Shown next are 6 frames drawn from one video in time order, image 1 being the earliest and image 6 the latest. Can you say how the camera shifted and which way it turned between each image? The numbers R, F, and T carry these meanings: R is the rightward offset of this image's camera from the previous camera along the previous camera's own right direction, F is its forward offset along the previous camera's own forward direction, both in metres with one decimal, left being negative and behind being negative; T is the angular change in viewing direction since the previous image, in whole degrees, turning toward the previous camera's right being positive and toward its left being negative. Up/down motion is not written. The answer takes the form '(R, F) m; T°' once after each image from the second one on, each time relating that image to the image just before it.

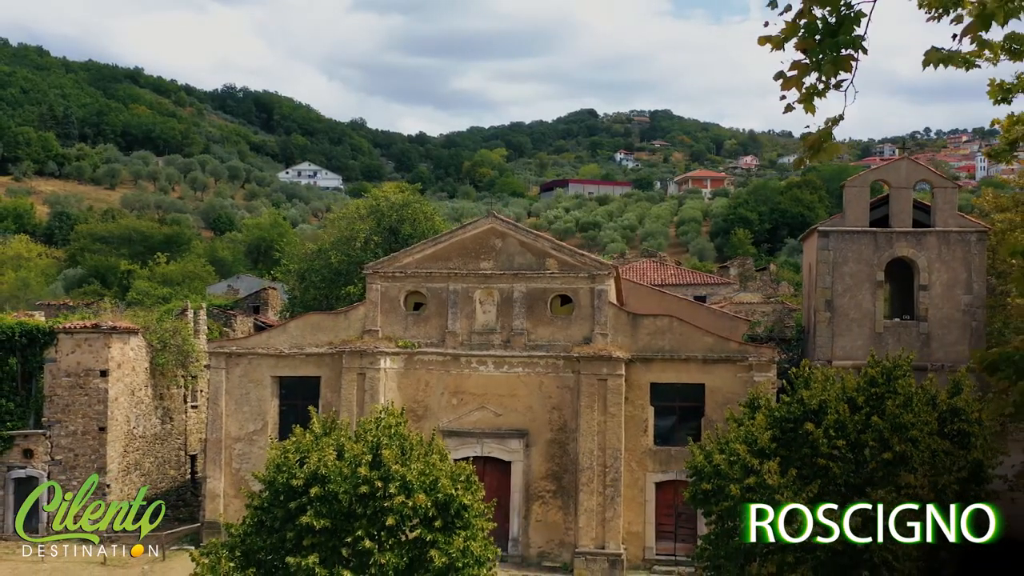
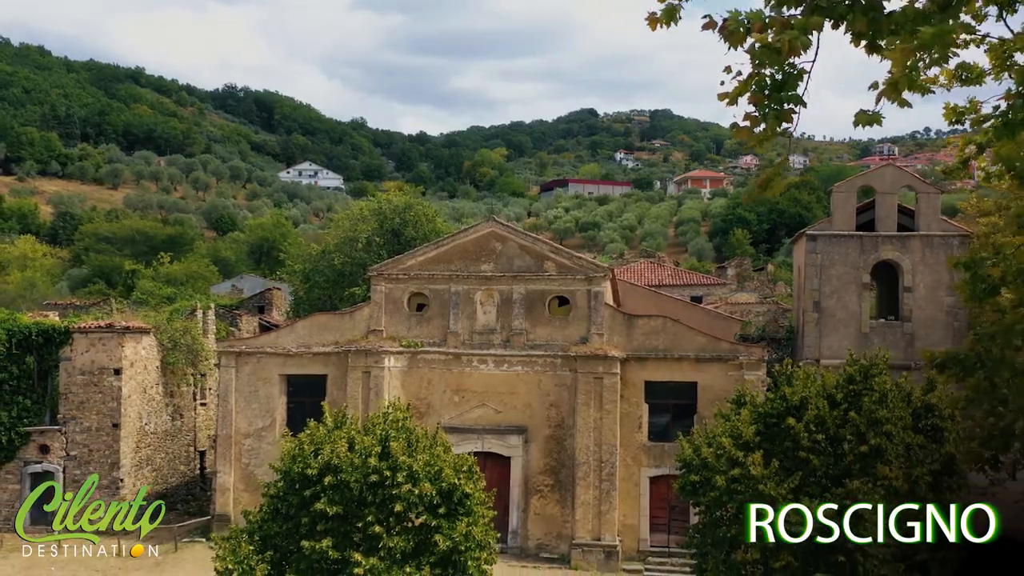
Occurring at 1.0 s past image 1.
(0.0, -0.7) m; 0°
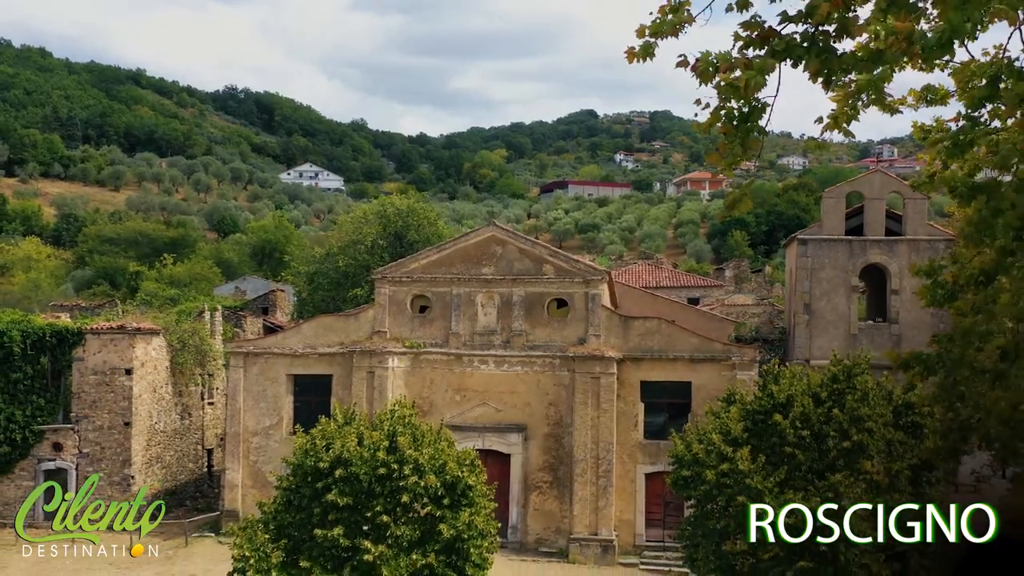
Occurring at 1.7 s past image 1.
(0.0, -0.6) m; 0°
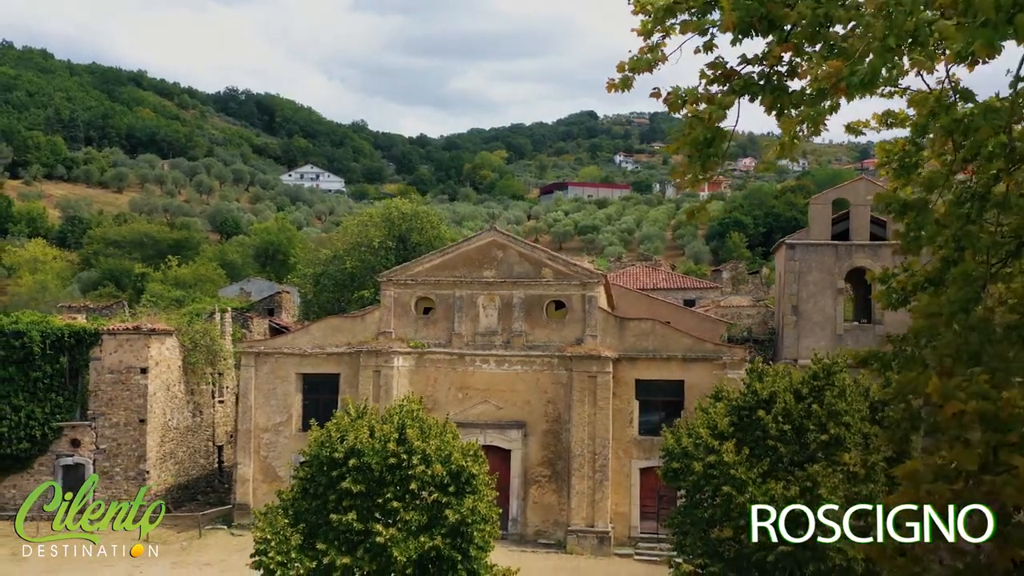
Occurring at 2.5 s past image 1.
(0.0, -0.9) m; 0°
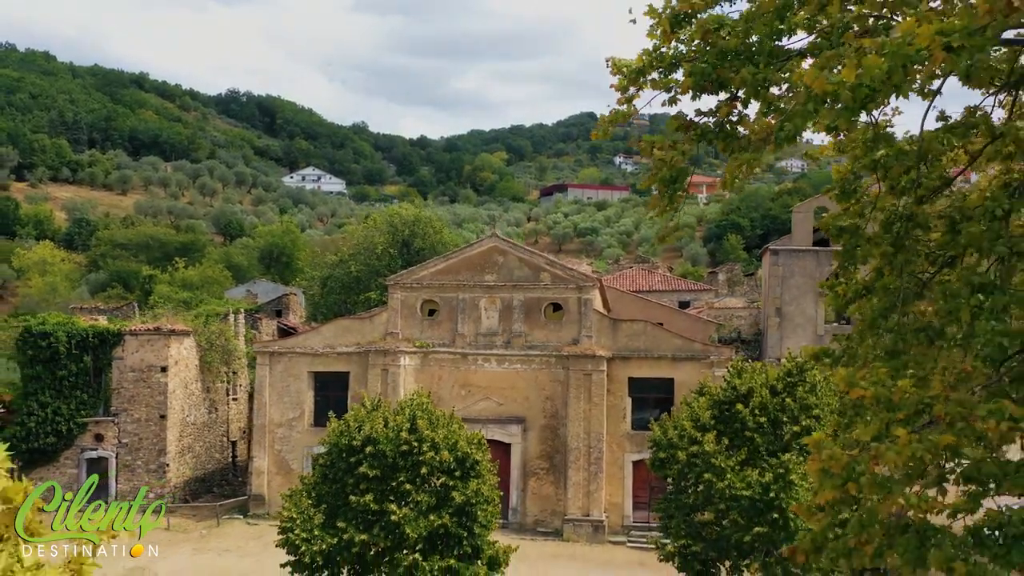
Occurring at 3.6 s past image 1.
(0.0, -1.3) m; 0°
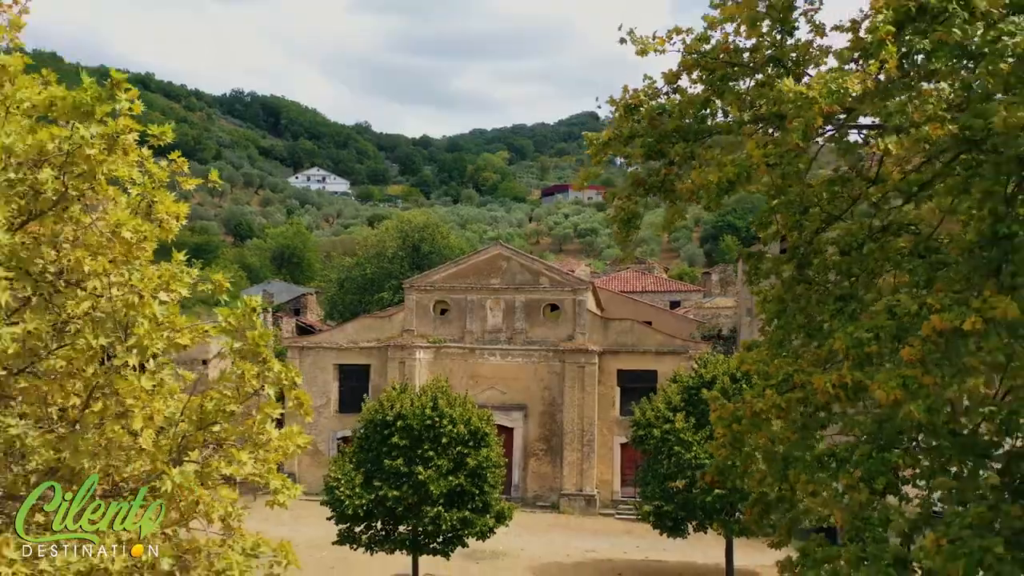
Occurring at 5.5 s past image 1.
(0.0, -3.0) m; 0°
